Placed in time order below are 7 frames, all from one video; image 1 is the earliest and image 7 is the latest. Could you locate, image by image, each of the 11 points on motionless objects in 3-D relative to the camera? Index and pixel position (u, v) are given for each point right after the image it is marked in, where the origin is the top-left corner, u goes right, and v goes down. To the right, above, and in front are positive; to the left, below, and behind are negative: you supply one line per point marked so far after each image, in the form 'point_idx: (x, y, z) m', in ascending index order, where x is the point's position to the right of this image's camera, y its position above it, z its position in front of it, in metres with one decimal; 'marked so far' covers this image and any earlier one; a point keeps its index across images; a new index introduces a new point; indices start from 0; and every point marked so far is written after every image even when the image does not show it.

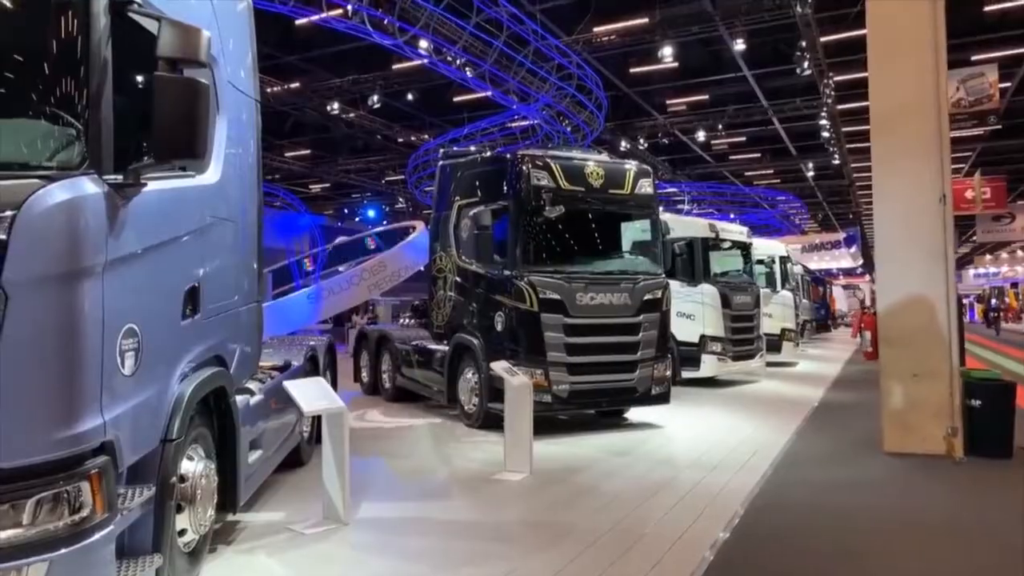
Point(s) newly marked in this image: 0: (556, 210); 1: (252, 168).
0: (+0.5, +0.8, +7.7) m
1: (-1.6, +0.7, +4.5) m
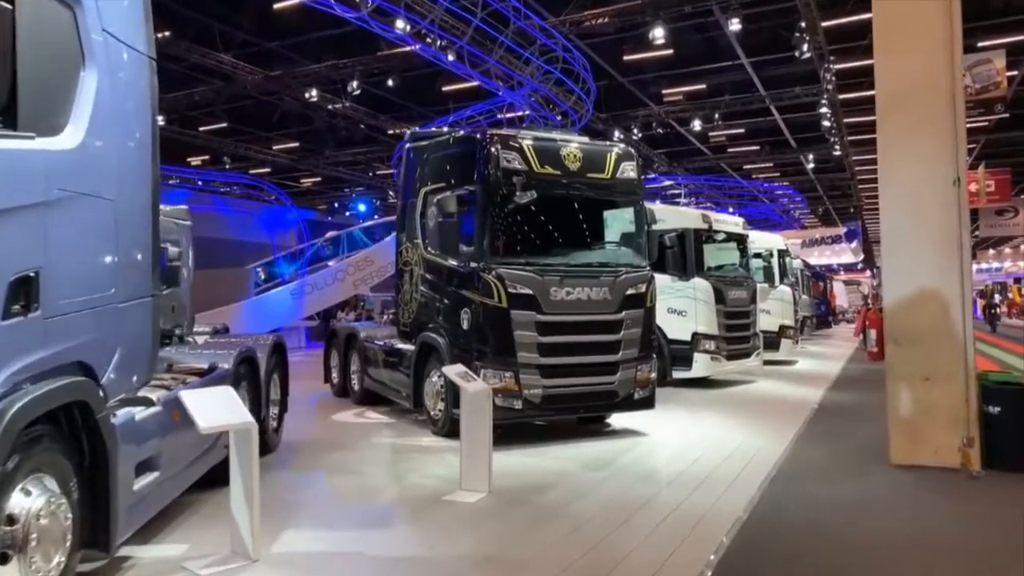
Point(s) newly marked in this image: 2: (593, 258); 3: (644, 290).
0: (+0.2, +0.9, +6.9) m
1: (-1.9, +0.8, +3.7) m
2: (+0.8, +0.3, +7.2) m
3: (+1.3, 0.0, +7.3) m
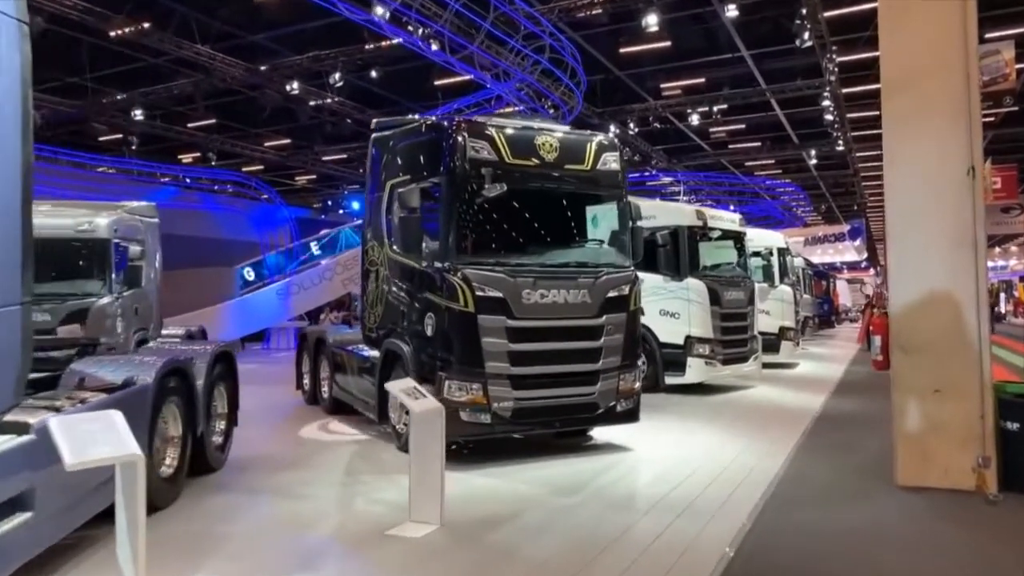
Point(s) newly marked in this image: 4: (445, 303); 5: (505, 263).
0: (-0.1, +0.8, +6.3) m
1: (-2.1, +0.7, +3.1) m
2: (+0.5, +0.3, +6.6) m
3: (+1.0, 0.0, +6.6) m
4: (-0.6, -0.1, +6.0) m
5: (-0.1, +0.2, +6.2) m
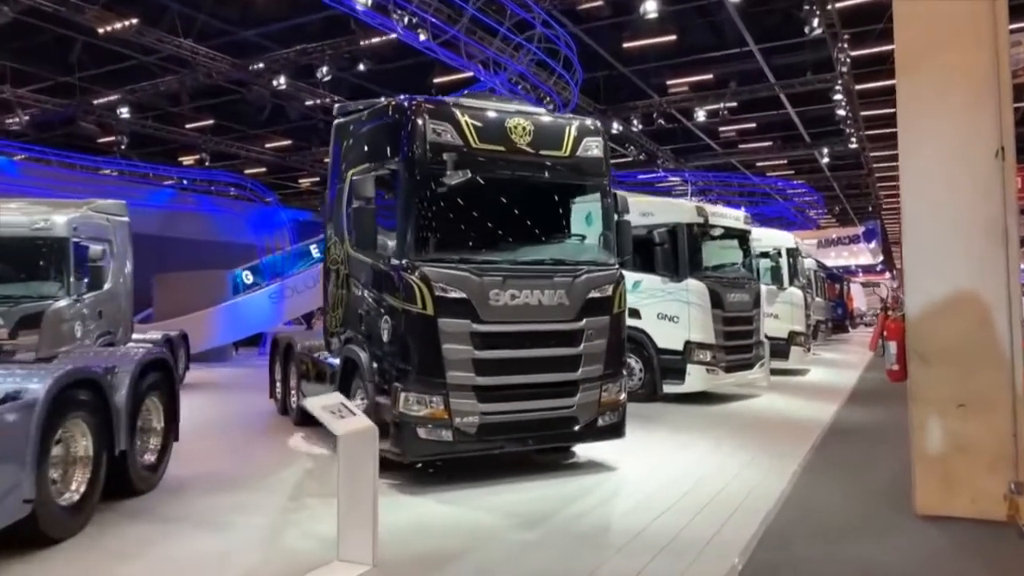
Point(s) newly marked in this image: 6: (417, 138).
0: (-0.3, +0.8, +5.7) m
1: (-2.4, +0.7, +2.5) m
2: (+0.3, +0.3, +5.9) m
3: (+0.8, 0.0, +5.9) m
4: (-0.8, -0.1, +5.4) m
5: (-0.3, +0.2, +5.5) m
6: (-0.7, +1.1, +5.5) m
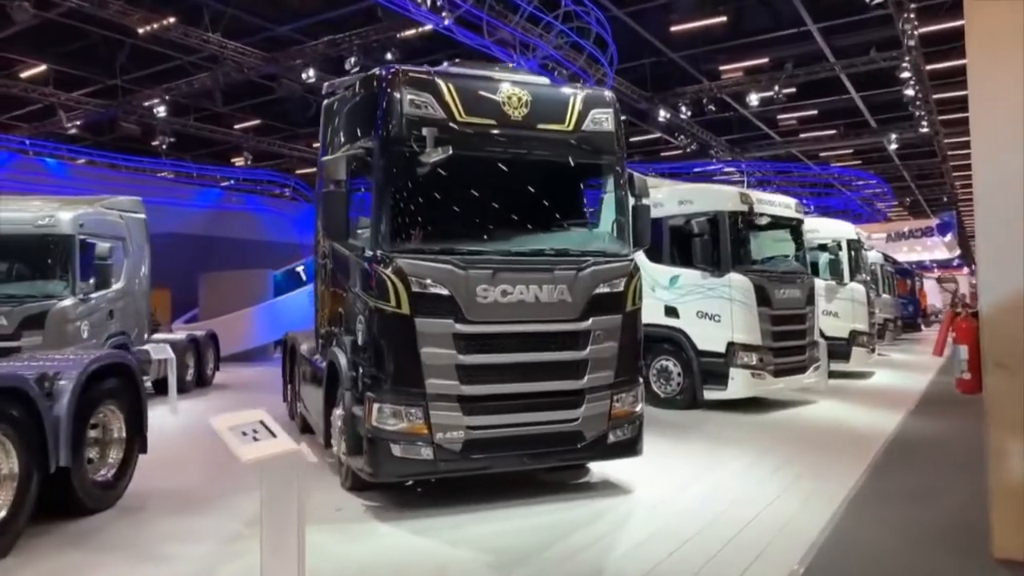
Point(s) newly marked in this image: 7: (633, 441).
0: (-0.4, +0.9, +4.9) m
1: (-2.7, +0.8, +2.0) m
2: (+0.2, +0.3, +5.1) m
3: (+0.8, 0.0, +5.1) m
4: (-0.9, -0.1, +4.7) m
5: (-0.4, +0.2, +4.8) m
6: (-0.8, +1.1, +4.8) m
7: (+0.8, -1.1, +5.2) m
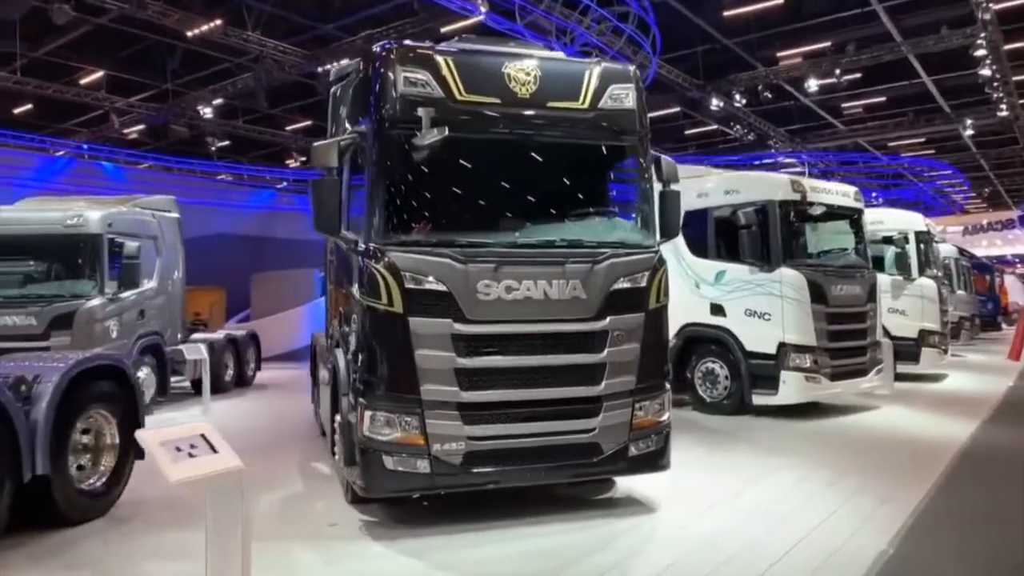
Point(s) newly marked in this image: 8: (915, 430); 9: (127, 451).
0: (-0.3, +0.9, +4.5) m
1: (-2.9, +0.8, +1.7) m
2: (+0.3, +0.3, +4.7) m
3: (+0.8, 0.0, +4.6) m
4: (-0.8, -0.1, +4.3) m
5: (-0.3, +0.3, +4.4) m
6: (-0.7, +1.2, +4.4) m
7: (+0.9, -1.0, +4.7) m
8: (+4.4, -1.5, +8.1) m
9: (-2.6, -1.1, +5.0) m
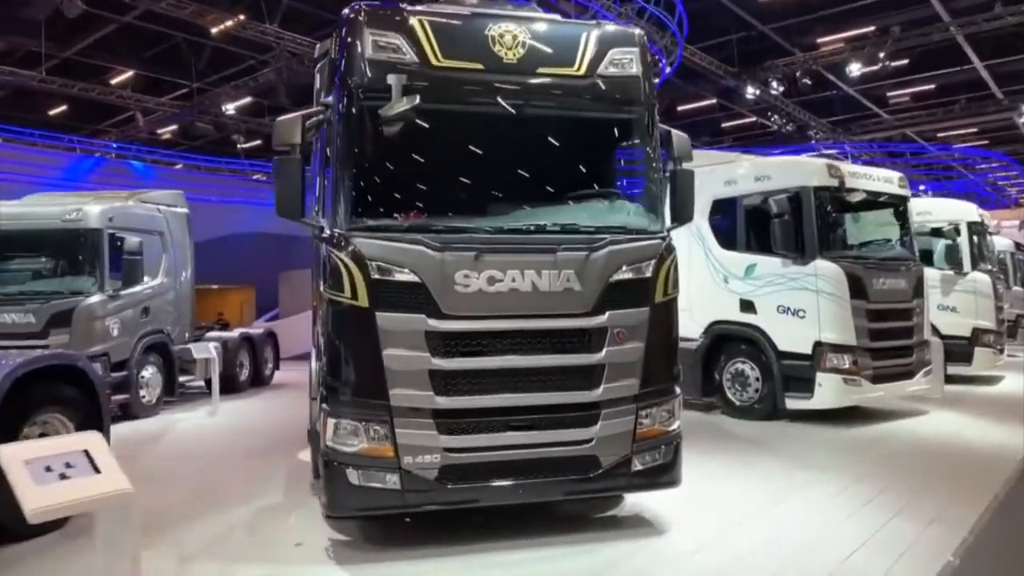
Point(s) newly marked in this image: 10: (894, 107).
0: (-0.4, +0.9, +4.0) m
1: (-3.1, +0.8, +1.4) m
2: (+0.2, +0.4, +4.1) m
3: (+0.8, +0.1, +4.0) m
4: (-0.9, 0.0, +3.8) m
5: (-0.4, +0.3, +3.9) m
6: (-0.8, +1.2, +3.9) m
7: (+0.9, -1.0, +4.1) m
8: (+4.5, -1.5, +7.3) m
9: (-2.6, -1.0, +4.6) m
10: (+9.8, +4.8, +19.2) m
